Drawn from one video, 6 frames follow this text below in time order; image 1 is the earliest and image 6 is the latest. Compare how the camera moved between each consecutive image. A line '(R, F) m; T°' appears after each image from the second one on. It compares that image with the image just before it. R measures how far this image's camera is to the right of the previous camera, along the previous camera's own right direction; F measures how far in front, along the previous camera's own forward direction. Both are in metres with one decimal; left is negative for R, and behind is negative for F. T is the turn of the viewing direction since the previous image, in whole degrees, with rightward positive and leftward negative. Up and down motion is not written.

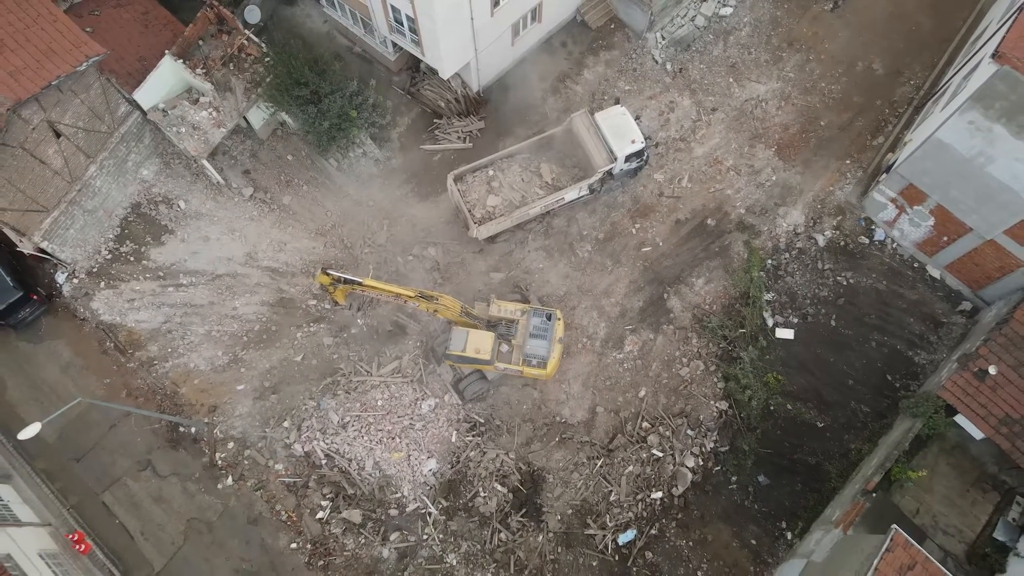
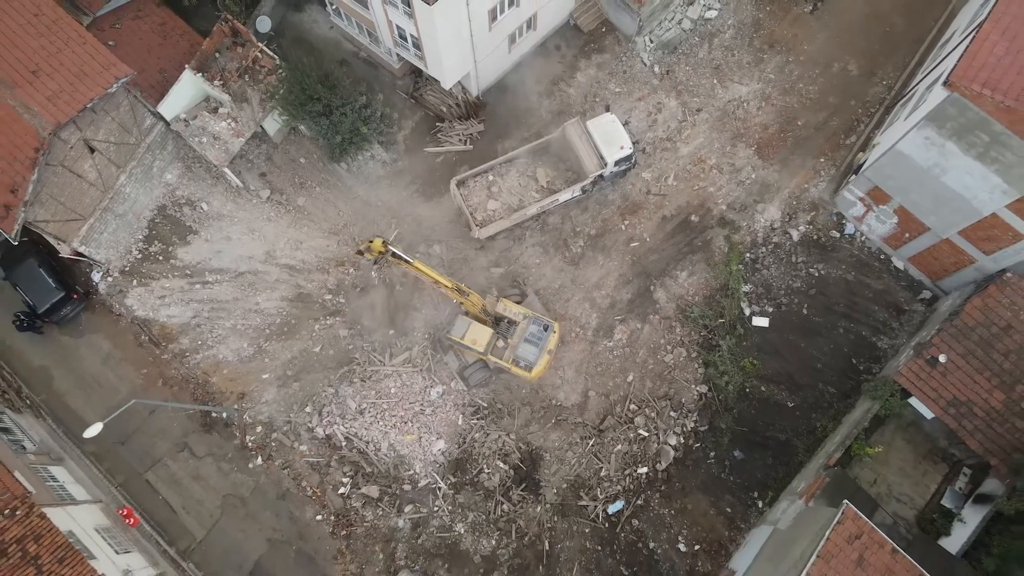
(+0.3, -1.5) m; -1°
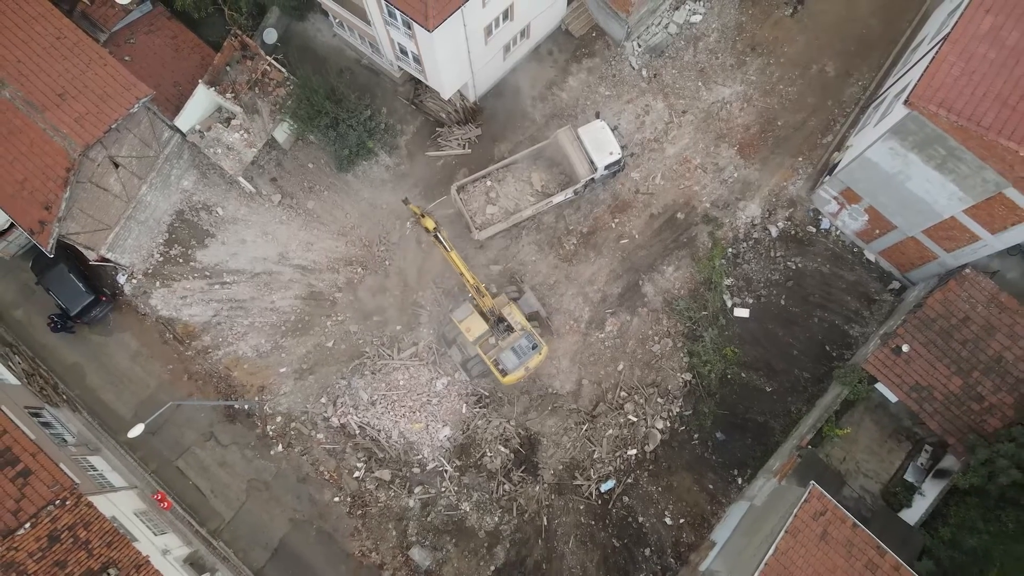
(+0.3, -1.3) m; -1°
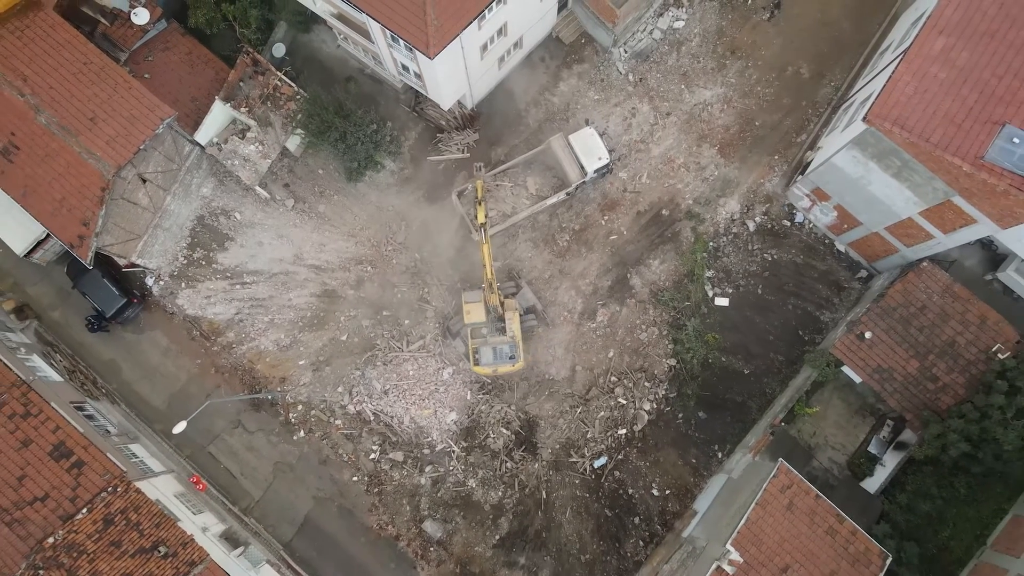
(+0.4, -1.6) m; -1°
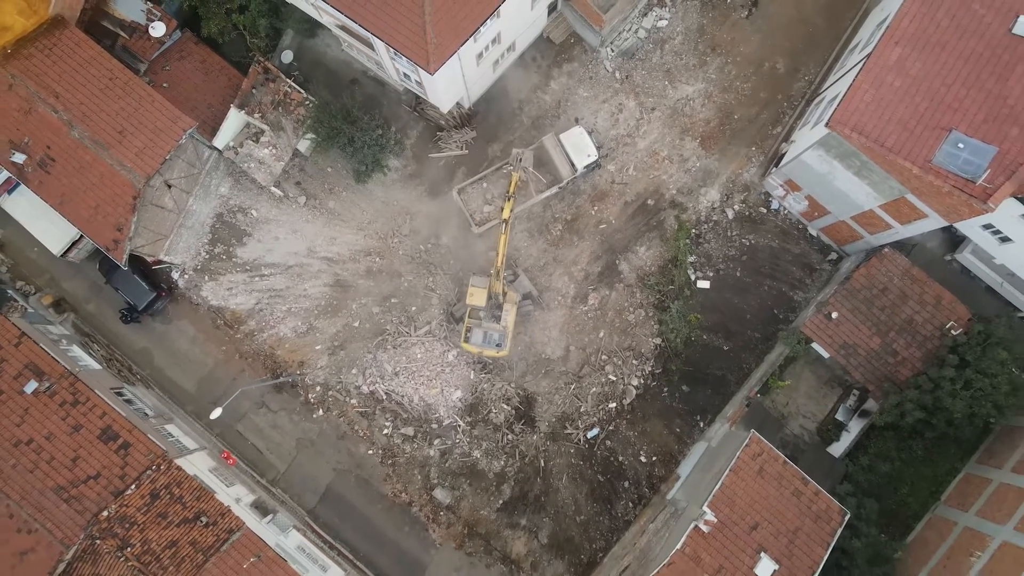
(+0.4, -1.8) m; -1°
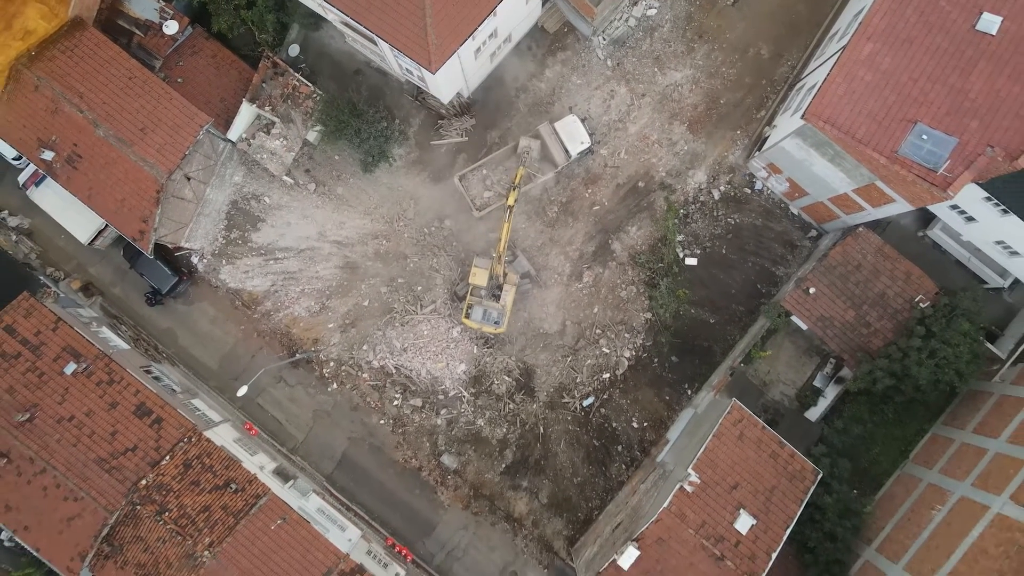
(+0.3, -1.5) m; -1°
